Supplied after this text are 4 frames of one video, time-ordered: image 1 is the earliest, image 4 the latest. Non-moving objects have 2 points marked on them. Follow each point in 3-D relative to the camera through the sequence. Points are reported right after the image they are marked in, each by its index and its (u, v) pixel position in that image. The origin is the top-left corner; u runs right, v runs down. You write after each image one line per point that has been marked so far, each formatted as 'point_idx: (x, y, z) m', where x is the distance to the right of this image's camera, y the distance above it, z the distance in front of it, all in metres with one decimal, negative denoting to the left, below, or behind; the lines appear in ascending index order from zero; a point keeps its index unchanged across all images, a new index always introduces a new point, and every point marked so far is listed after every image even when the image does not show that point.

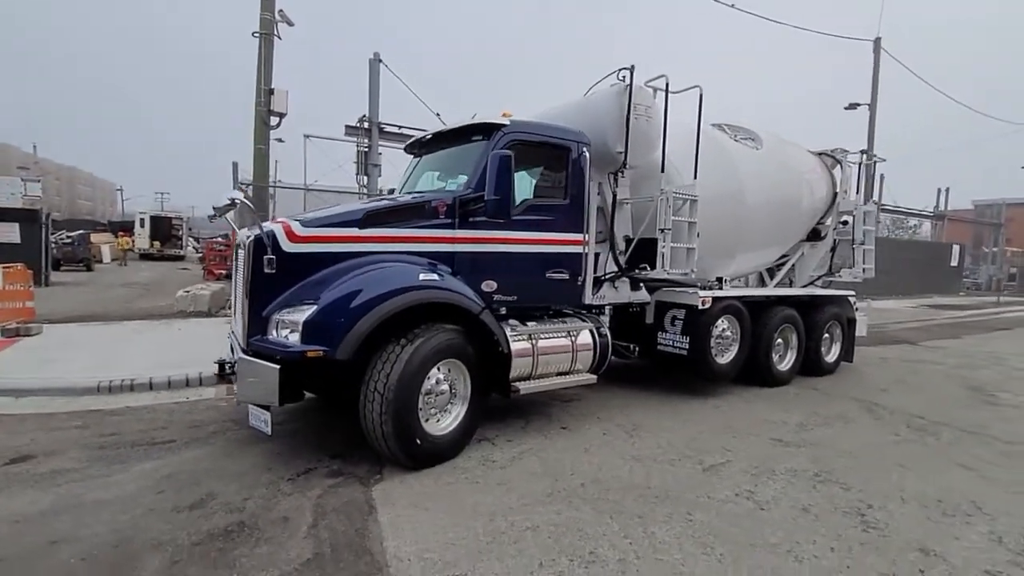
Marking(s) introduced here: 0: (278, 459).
0: (-2.5, -1.8, +5.1) m
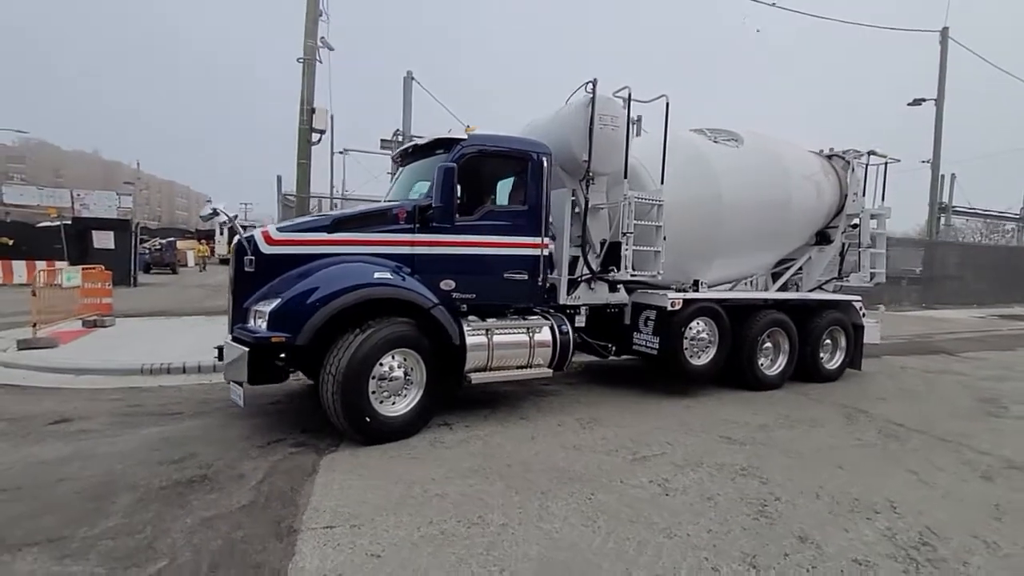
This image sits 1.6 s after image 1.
0: (-3.2, -1.8, +6.0) m
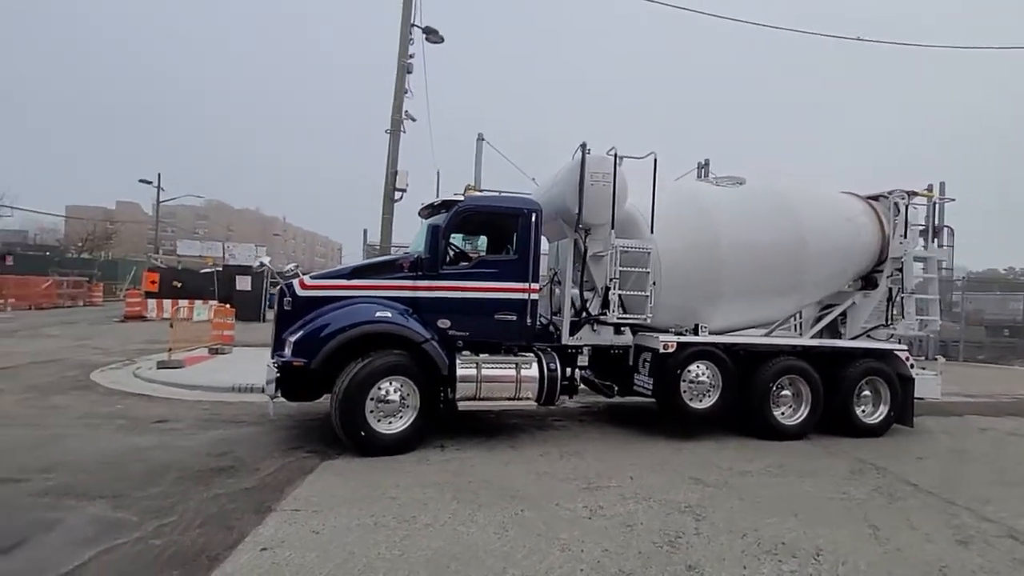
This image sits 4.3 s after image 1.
0: (-3.5, -2.3, +7.4) m
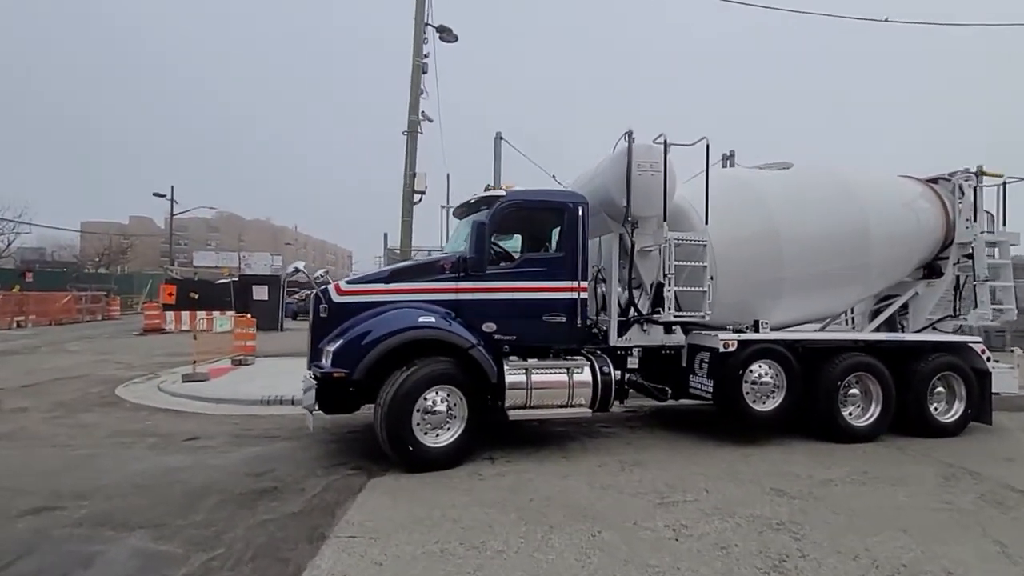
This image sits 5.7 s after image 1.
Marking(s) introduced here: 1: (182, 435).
0: (-2.7, -2.4, +7.0) m
1: (-5.5, -2.4, +8.0) m
